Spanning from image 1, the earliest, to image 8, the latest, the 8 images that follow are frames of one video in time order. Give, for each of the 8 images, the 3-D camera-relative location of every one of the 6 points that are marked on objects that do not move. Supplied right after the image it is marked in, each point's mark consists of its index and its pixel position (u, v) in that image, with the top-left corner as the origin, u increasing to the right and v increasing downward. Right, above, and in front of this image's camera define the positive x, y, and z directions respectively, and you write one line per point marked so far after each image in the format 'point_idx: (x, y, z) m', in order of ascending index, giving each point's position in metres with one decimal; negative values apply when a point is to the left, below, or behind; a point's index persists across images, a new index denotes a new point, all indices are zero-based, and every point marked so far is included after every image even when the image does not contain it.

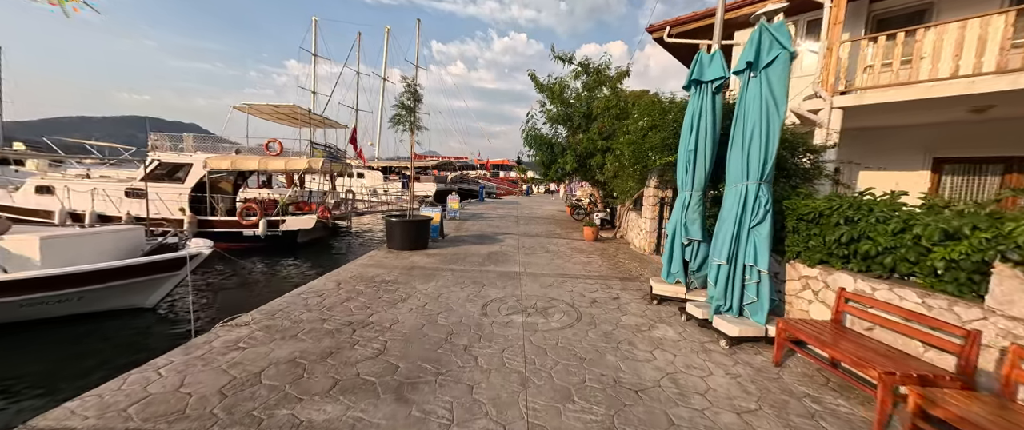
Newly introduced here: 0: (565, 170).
0: (+2.3, +1.9, +15.1) m
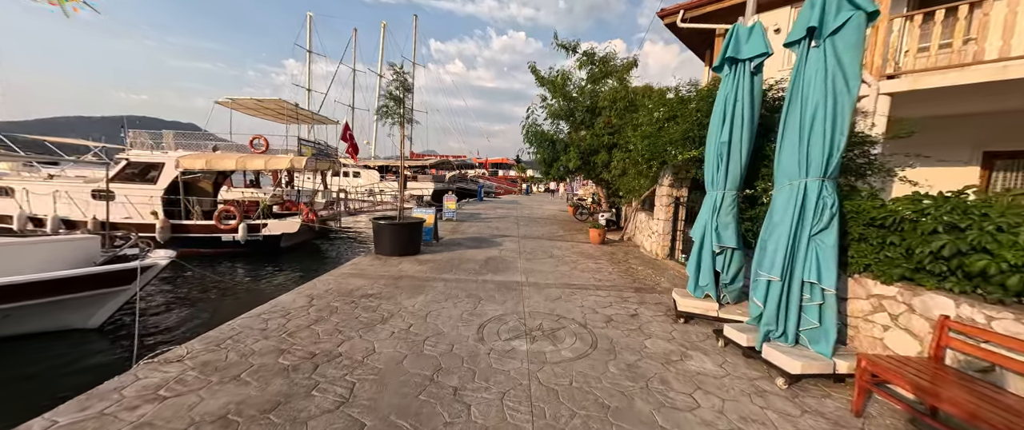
0: (+2.2, +1.9, +14.4) m
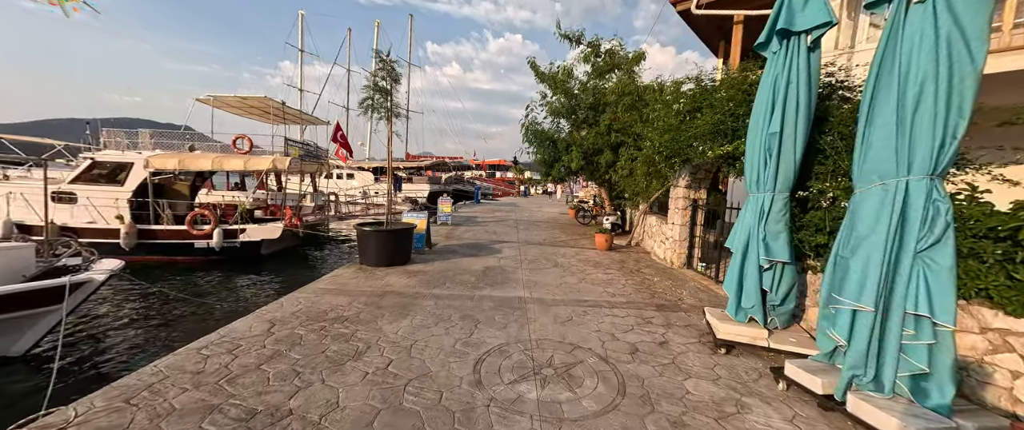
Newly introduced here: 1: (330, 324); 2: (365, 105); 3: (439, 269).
0: (+2.2, +1.8, +13.6) m
1: (-2.0, -1.2, +3.9) m
2: (-2.7, +2.0, +6.5) m
3: (-1.4, -1.0, +6.7) m
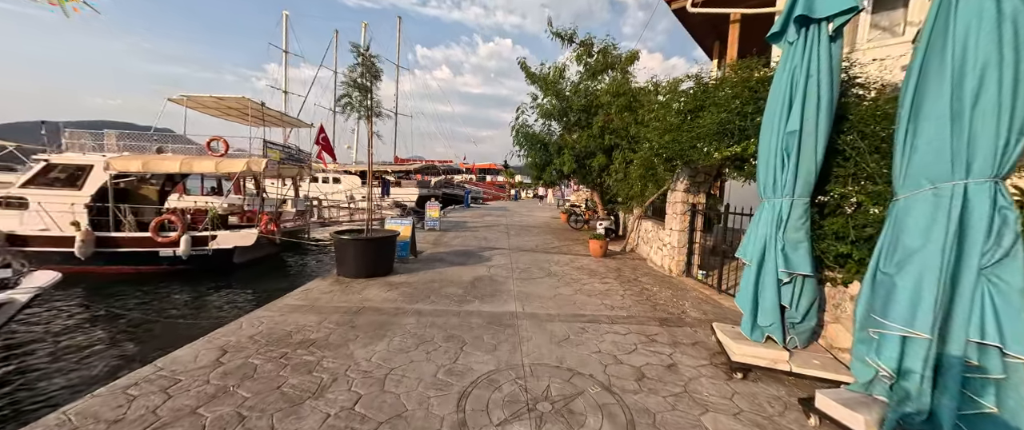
0: (+1.8, +1.6, +13.2) m
1: (-2.1, -1.3, +3.4) m
2: (-2.9, +1.9, +6.0) m
3: (-1.6, -1.1, +6.2) m
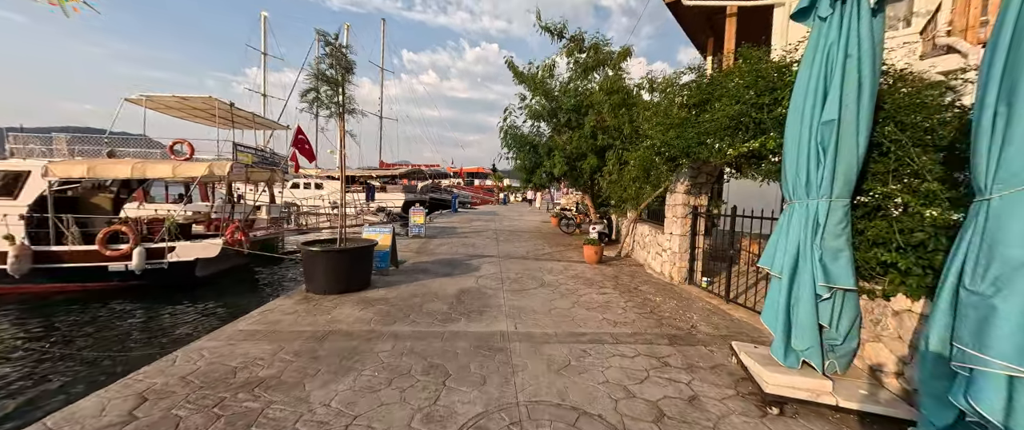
0: (+1.4, +1.4, +12.8) m
1: (-2.1, -1.4, +2.7) m
2: (-3.1, +1.8, +5.4) m
3: (-1.7, -1.3, +5.6) m
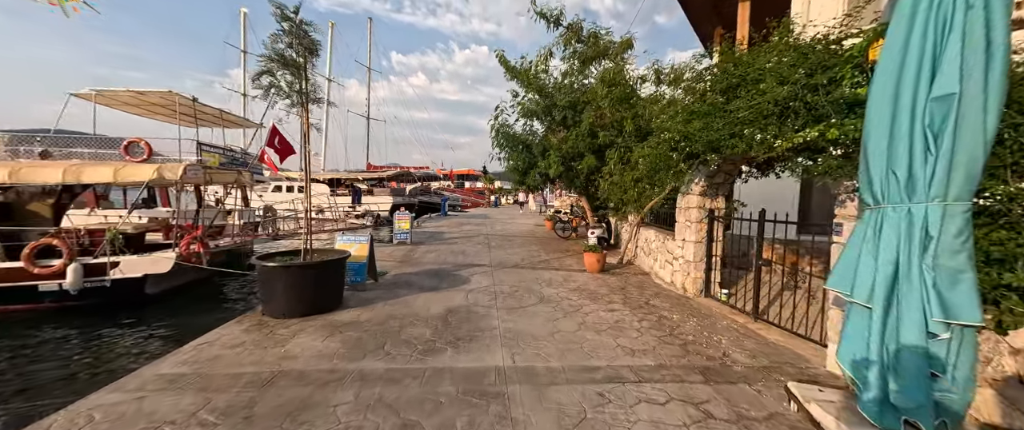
0: (+1.1, +1.3, +12.0) m
1: (-2.1, -1.5, +1.9) m
2: (-3.2, +1.7, +4.5) m
3: (-1.8, -1.4, +4.7) m
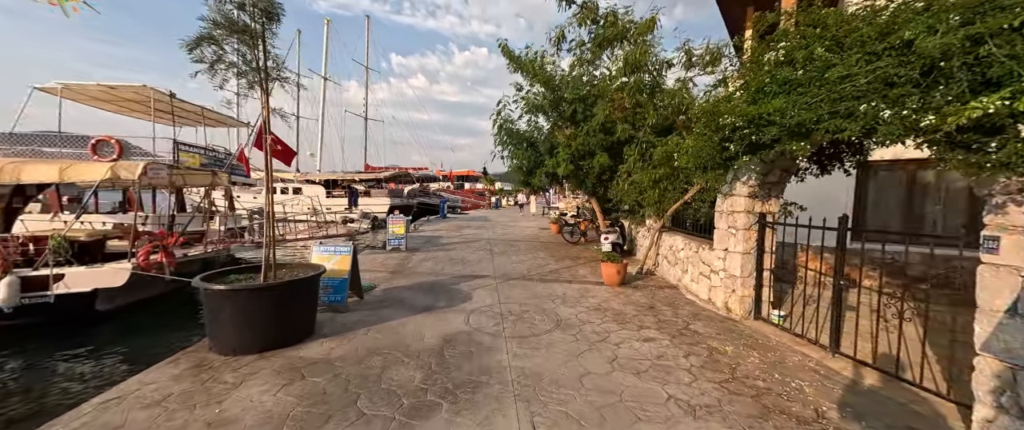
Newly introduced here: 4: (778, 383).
0: (+1.3, +1.2, +11.0) m
1: (-2.0, -1.5, +0.9) m
2: (-3.0, +1.6, +3.6) m
3: (-1.6, -1.4, +3.7) m
4: (+2.4, -1.5, +3.2) m
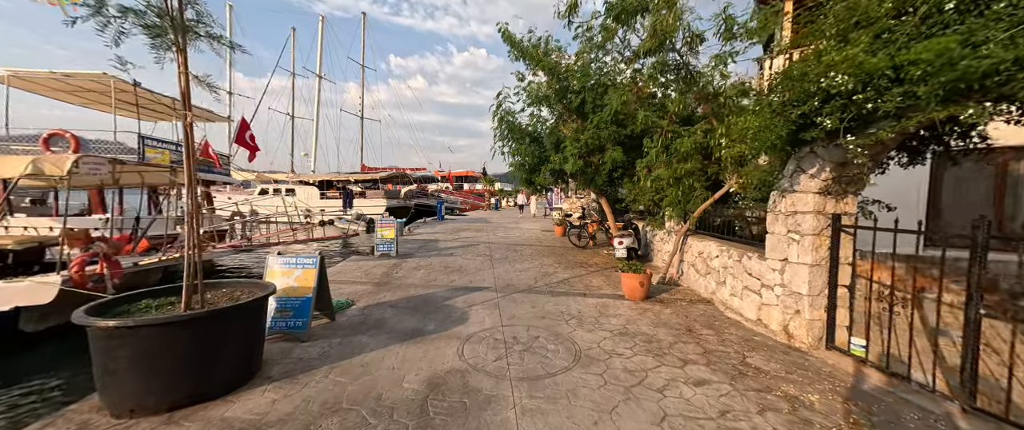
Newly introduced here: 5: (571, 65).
0: (+1.3, +1.2, +10.0) m
1: (-1.9, -1.5, -0.2) m
2: (-3.0, +1.5, +2.5) m
3: (-1.6, -1.5, +2.7) m
4: (+2.5, -1.5, +2.2) m
5: (+1.5, +3.9, +9.0) m
